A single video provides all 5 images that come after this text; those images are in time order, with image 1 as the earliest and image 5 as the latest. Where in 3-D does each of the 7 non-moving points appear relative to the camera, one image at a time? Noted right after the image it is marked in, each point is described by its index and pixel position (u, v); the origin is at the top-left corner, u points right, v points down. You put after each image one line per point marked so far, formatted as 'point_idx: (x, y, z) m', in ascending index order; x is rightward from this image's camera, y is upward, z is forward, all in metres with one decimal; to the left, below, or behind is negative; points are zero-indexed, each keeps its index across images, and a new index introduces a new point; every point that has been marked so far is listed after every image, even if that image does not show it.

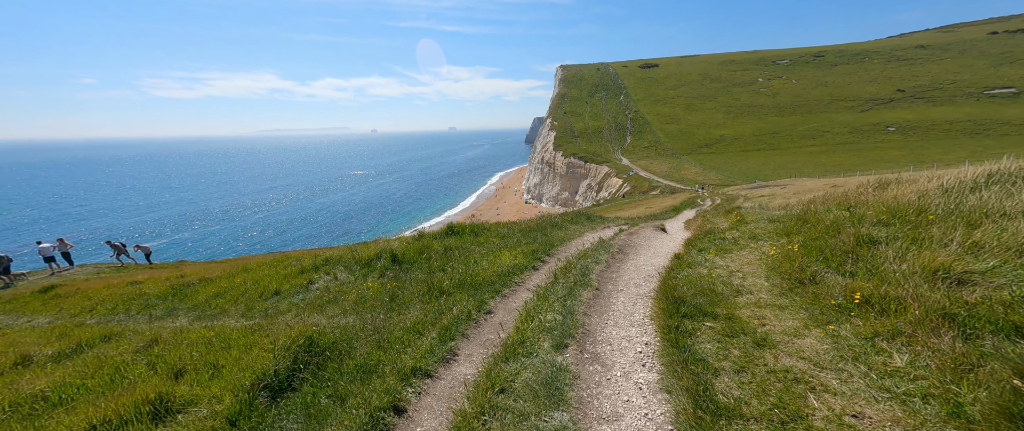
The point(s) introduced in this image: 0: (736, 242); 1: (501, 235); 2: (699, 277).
0: (+6.6, -0.8, +10.1) m
1: (-0.4, -1.0, +17.8) m
2: (+4.5, -1.5, +8.2) m
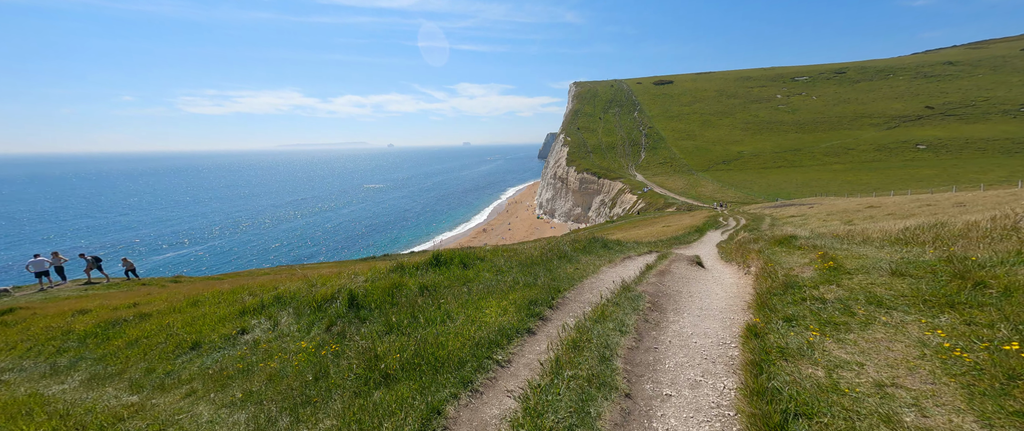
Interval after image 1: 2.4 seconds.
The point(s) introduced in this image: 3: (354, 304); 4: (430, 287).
0: (+6.2, -1.8, +6.4) m
1: (-0.5, -2.2, +14.3) m
2: (+4.0, -2.3, +4.5) m
3: (-5.2, -2.9, +11.2) m
4: (-2.9, -2.6, +12.2) m
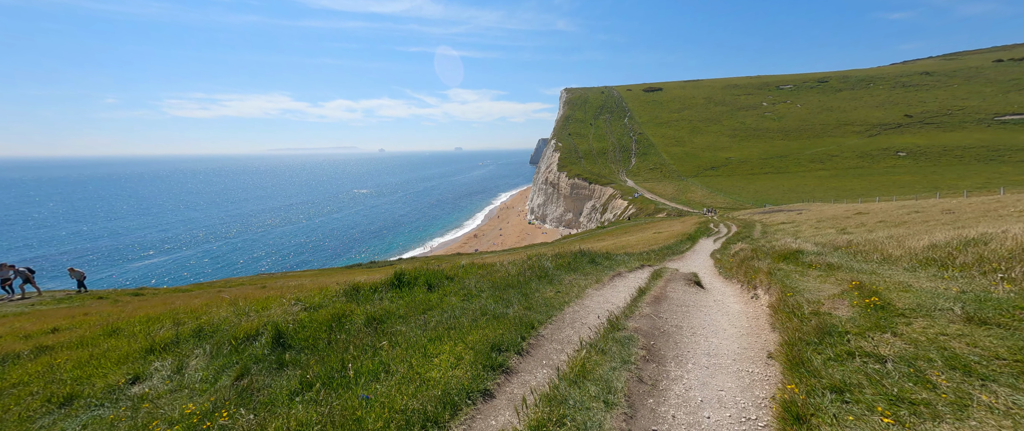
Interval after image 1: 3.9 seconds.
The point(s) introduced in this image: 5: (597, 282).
0: (+5.4, -2.2, +4.5) m
1: (-1.6, -2.7, +12.3) m
2: (+3.2, -2.7, +2.6) m
3: (-6.1, -3.4, +9.1) m
4: (-3.9, -3.0, +10.1) m
5: (+3.4, -2.7, +13.6) m
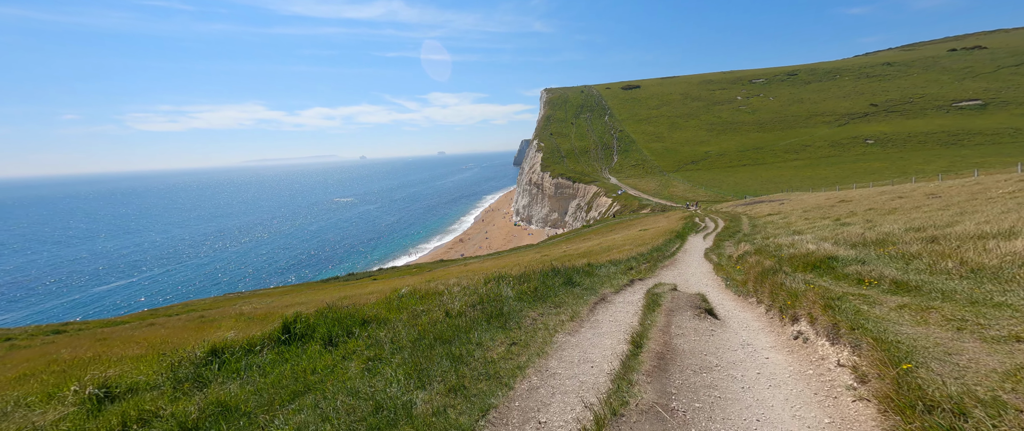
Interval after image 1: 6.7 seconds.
0: (+4.1, -2.3, +0.7) m
1: (-3.2, -3.2, +8.2) m
2: (+2.0, -2.9, -1.3) m
3: (-7.6, -4.0, +4.8) m
4: (-5.4, -3.6, +5.9) m
5: (+1.7, -2.9, +9.7) m
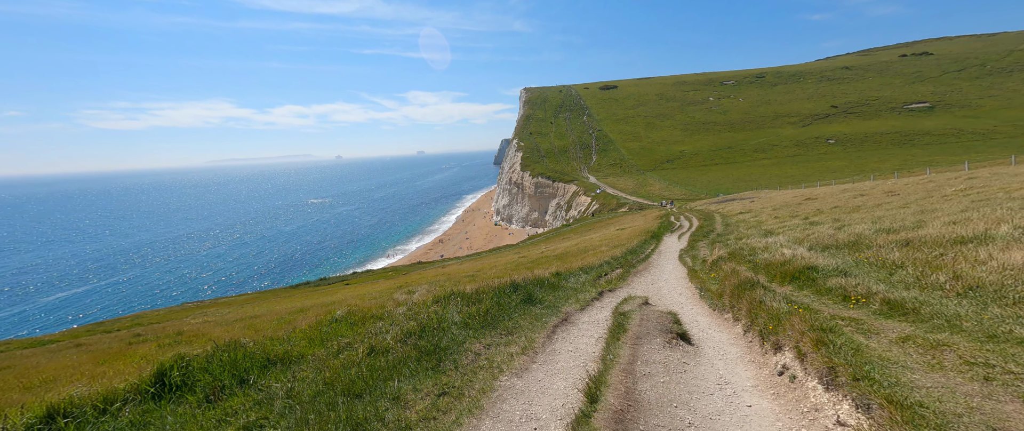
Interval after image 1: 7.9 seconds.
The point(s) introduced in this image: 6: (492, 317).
0: (+3.1, -2.6, -0.7) m
1: (-4.5, -3.6, +6.3) m
2: (+1.2, -3.2, -2.8) m
3: (-8.7, -4.5, +2.7) m
4: (-6.6, -4.0, +3.9) m
5: (+0.3, -3.3, +8.1) m
6: (-0.5, -3.0, +10.0) m
